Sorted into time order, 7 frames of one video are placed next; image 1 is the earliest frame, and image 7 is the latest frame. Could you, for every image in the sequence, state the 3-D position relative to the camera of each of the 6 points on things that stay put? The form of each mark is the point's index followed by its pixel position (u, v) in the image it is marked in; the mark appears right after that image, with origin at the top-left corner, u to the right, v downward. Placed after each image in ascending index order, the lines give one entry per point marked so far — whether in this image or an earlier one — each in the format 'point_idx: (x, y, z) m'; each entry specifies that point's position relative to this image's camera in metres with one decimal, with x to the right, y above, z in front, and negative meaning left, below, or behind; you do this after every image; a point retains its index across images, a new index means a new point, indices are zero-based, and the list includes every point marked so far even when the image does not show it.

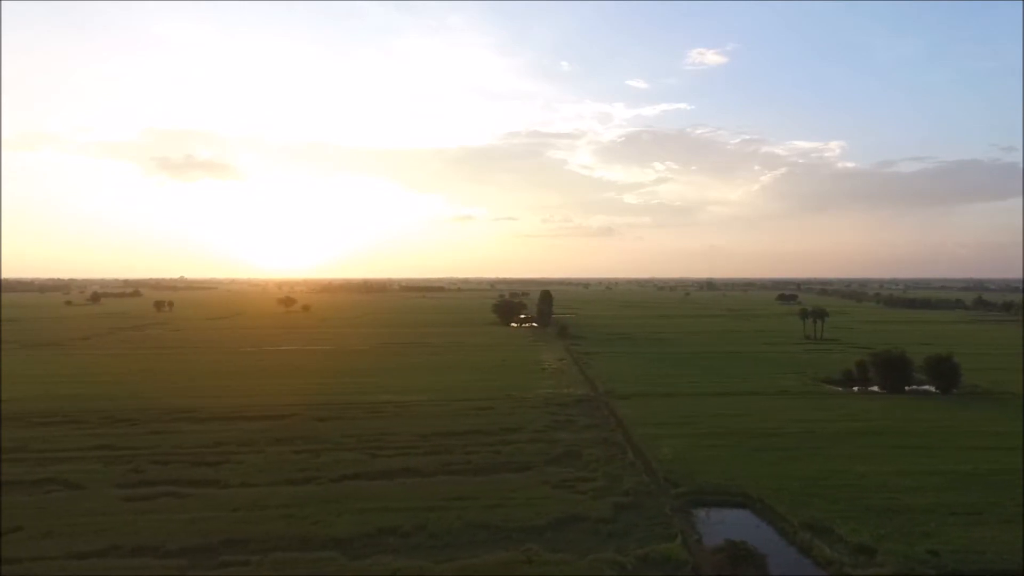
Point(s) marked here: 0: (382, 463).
0: (-2.7, -3.6, +19.3) m
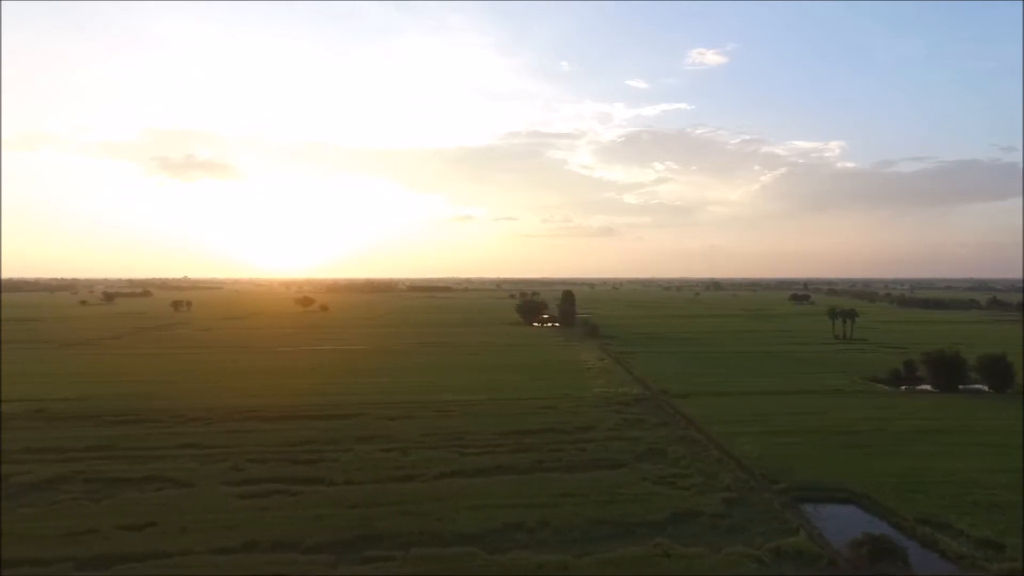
0: (-0.8, -3.6, +19.6) m
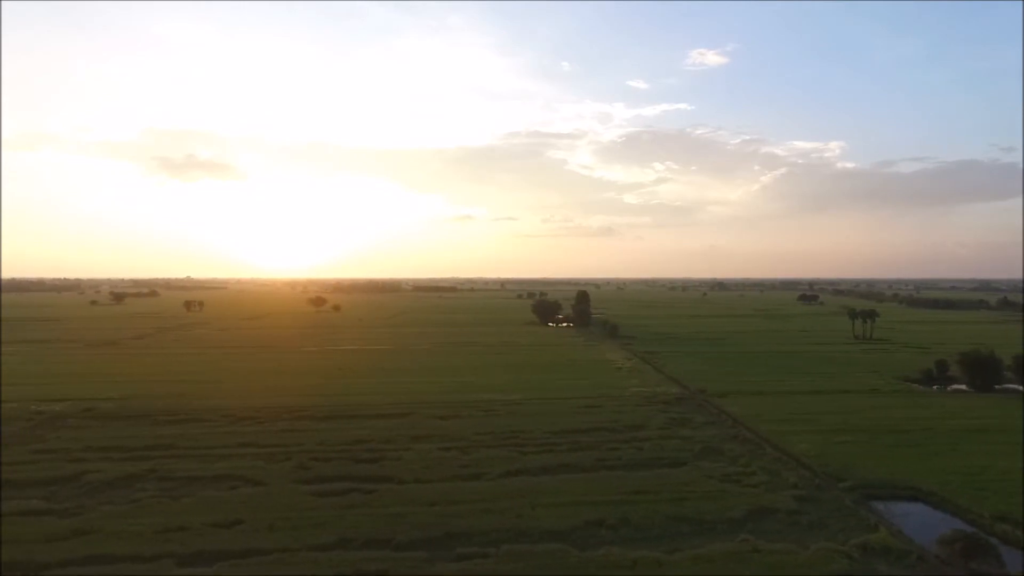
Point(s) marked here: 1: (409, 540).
0: (+0.5, -3.7, +19.8) m
1: (-1.5, -3.8, +13.7) m
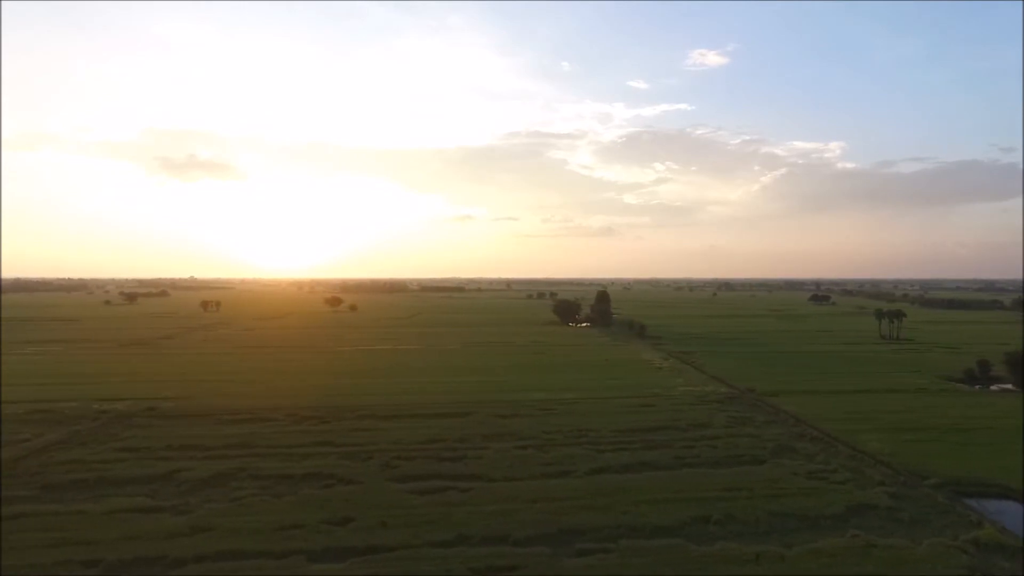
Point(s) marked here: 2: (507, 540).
0: (+2.2, -3.7, +20.1) m
1: (+0.2, -3.8, +14.0) m
2: (-0.1, -3.8, +13.9) m
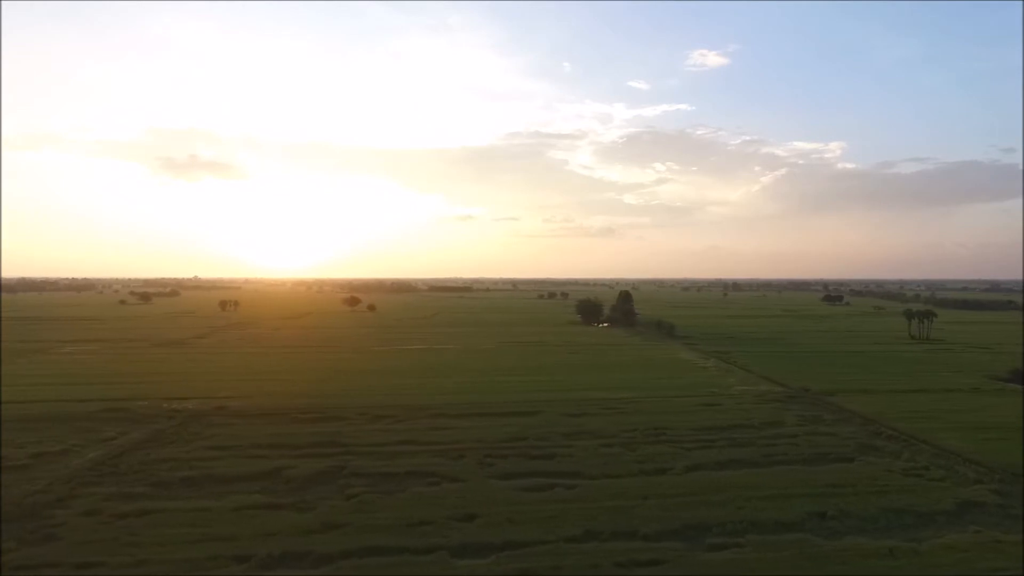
0: (+4.2, -3.7, +20.4) m
1: (+2.2, -3.8, +14.3) m
2: (+1.9, -3.8, +14.1) m
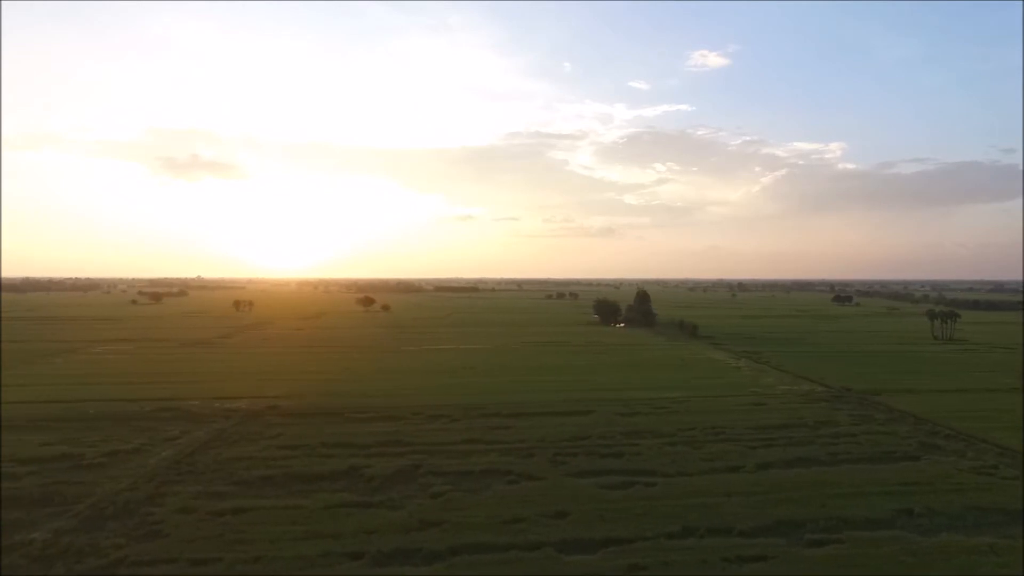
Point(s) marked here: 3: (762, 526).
0: (+5.7, -3.7, +20.6) m
1: (+3.7, -3.8, +14.5) m
2: (+3.4, -3.8, +14.3) m
3: (+4.0, -3.8, +14.6) m
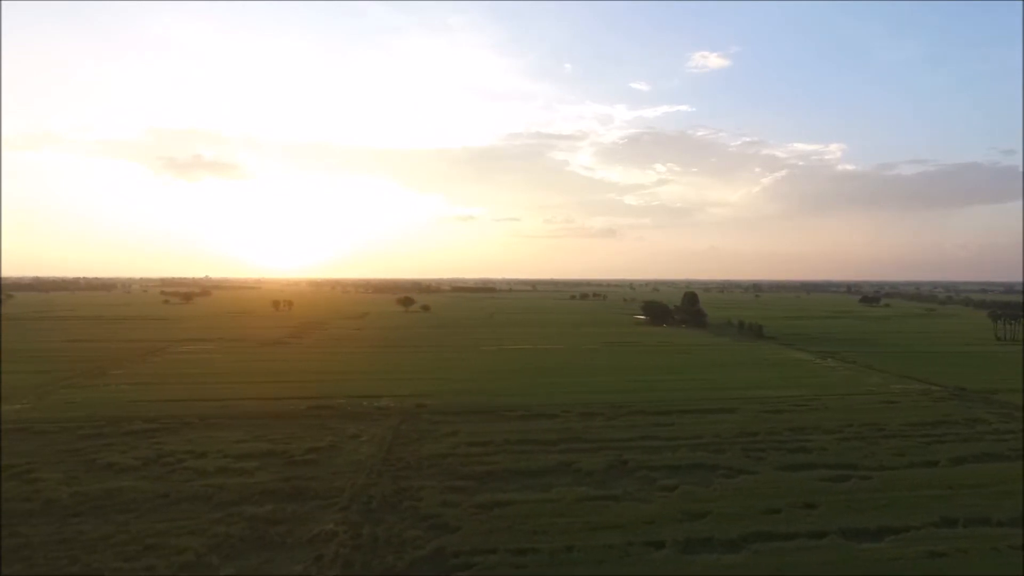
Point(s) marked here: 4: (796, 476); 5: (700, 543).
0: (+10.0, -3.7, +21.2) m
1: (+8.1, -3.8, +15.1) m
2: (+7.8, -3.8, +15.0) m
3: (+8.3, -3.8, +15.3) m
4: (+5.7, -3.8, +18.4) m
5: (+2.8, -3.8, +13.8) m
